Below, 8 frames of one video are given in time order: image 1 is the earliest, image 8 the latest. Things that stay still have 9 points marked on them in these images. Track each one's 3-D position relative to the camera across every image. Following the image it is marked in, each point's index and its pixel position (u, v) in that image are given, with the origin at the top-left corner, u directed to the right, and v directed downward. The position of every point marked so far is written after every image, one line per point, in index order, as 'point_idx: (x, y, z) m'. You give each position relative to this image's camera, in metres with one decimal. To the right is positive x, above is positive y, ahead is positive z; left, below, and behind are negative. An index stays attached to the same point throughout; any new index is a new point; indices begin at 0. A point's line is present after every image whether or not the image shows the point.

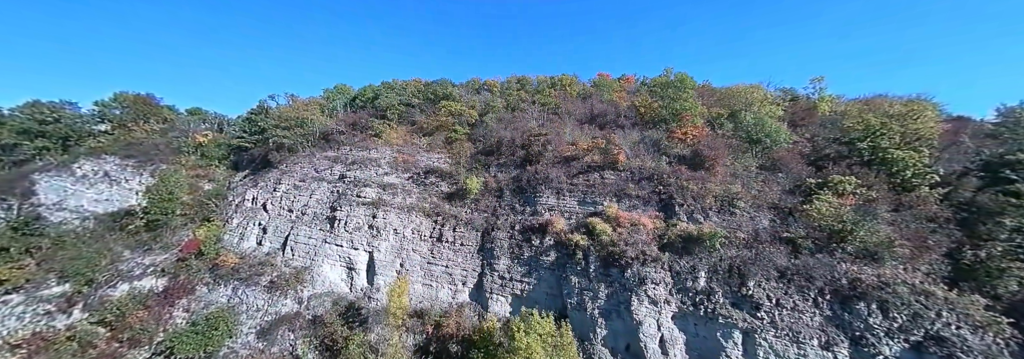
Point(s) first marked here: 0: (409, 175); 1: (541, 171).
0: (-5.6, +0.2, +17.3) m
1: (+1.3, +0.4, +14.8) m
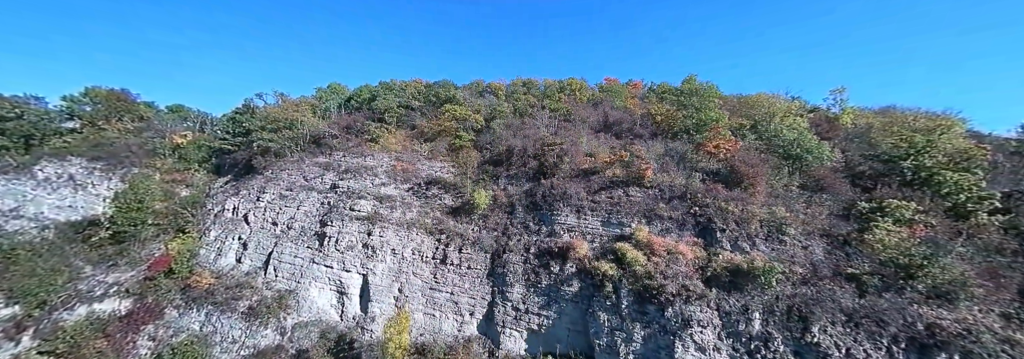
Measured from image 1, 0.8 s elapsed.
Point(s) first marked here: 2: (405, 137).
0: (-5.1, -0.3, +15.7) m
1: (+1.9, -0.2, +13.3) m
2: (-6.4, +2.5, +19.4) m
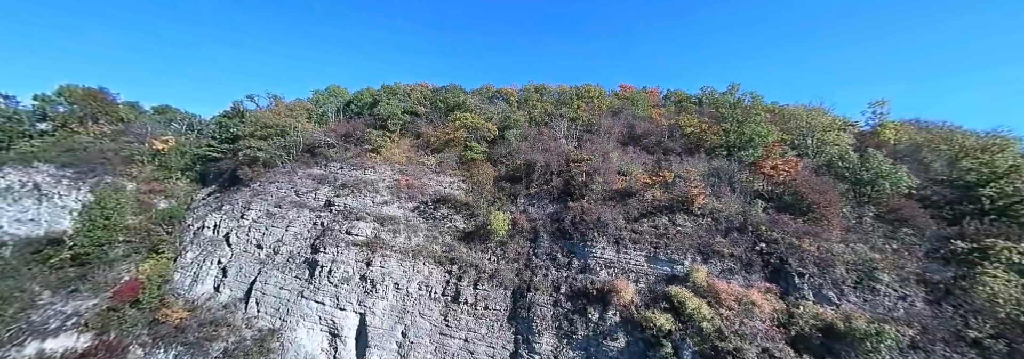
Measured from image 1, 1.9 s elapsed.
0: (-4.2, -1.1, +13.7) m
1: (+2.8, -1.1, +11.4) m
2: (-5.5, +1.7, +17.5) m
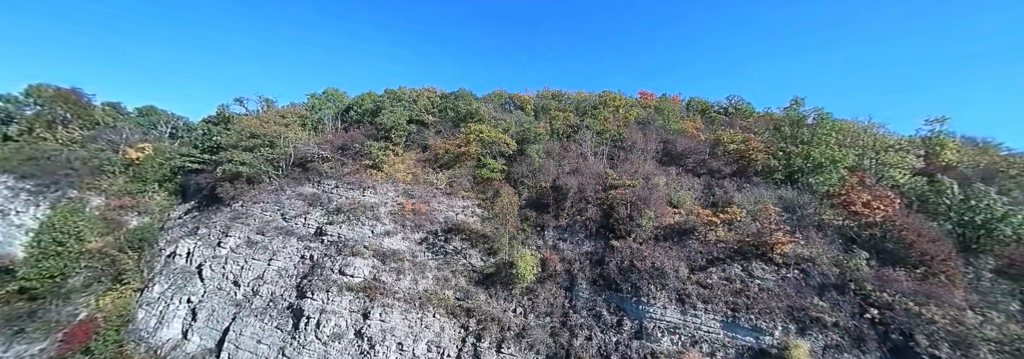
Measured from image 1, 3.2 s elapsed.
0: (-3.3, -2.1, +11.6) m
1: (+3.7, -2.1, +9.2) m
2: (-4.6, +0.8, +15.3) m
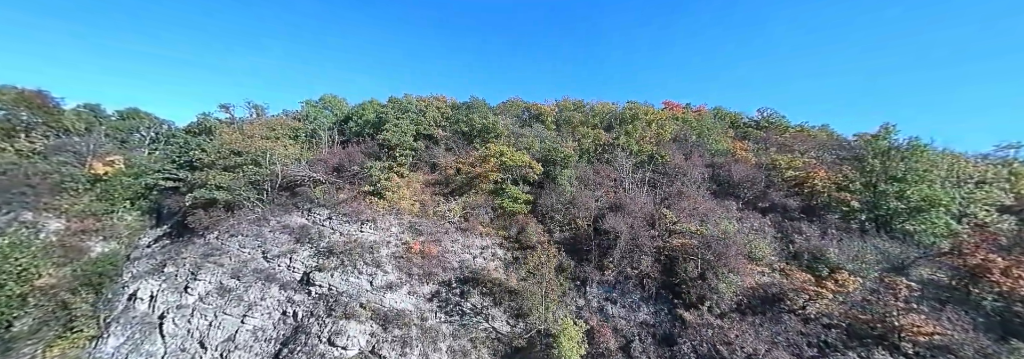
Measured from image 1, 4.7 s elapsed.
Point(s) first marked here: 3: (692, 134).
0: (-2.3, -3.2, +9.3) m
1: (+4.7, -3.4, +7.0) m
2: (-3.6, -0.3, +13.1) m
3: (+9.5, +2.4, +16.9) m
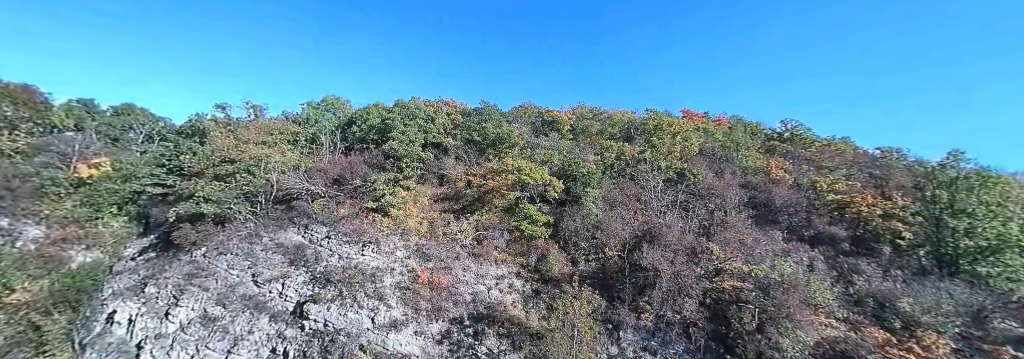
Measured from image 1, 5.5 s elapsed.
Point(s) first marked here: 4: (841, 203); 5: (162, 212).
0: (-1.8, -3.8, +8.2) m
1: (+5.2, -4.2, +5.8) m
2: (-3.0, -0.9, +12.0) m
3: (+10.2, +1.5, +15.7) m
4: (+11.9, -0.9, +11.7) m
5: (-14.0, -1.3, +12.8) m
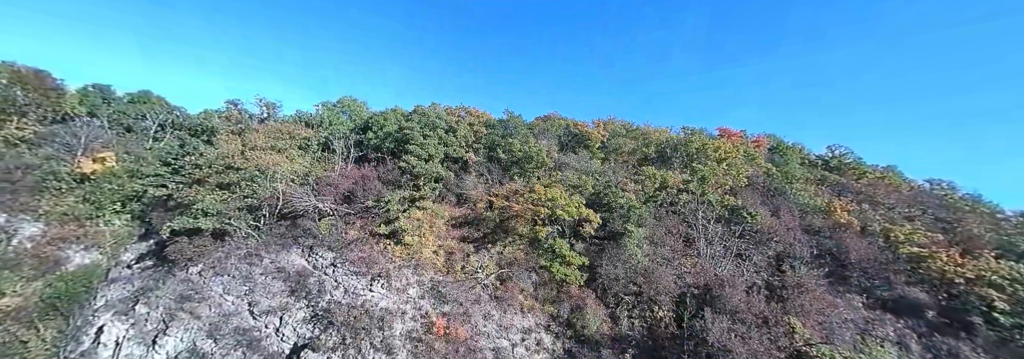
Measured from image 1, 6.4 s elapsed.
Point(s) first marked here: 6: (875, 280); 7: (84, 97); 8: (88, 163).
0: (-1.2, -4.7, +7.0) m
1: (+5.7, -5.5, +4.4) m
2: (-2.0, -1.7, +10.7) m
3: (+11.4, 0.0, +14.0) m
4: (+12.8, -2.5, +10.0) m
5: (-13.0, -1.4, +11.9) m
6: (+11.0, -2.9, +9.4) m
7: (-24.8, +4.7, +18.6) m
8: (-18.9, +0.8, +14.3) m
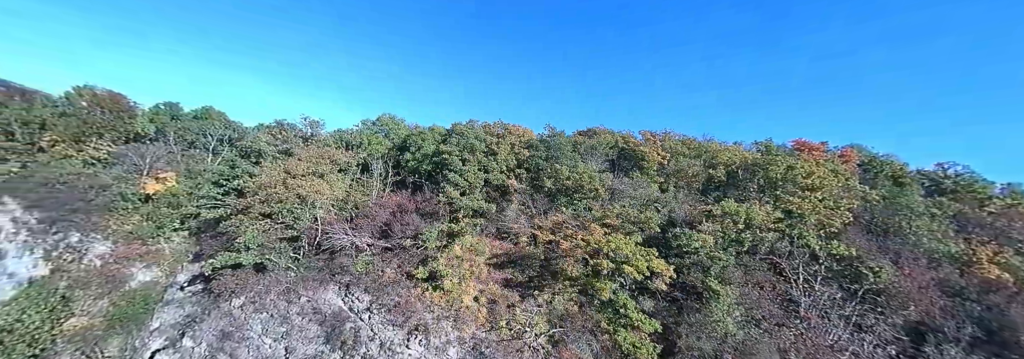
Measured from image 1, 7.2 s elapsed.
0: (-0.1, -5.8, +5.8) m
1: (+6.4, -6.6, +2.5) m
2: (-0.5, -2.7, +9.6) m
3: (+13.2, -1.3, +11.4) m
4: (+14.1, -3.8, +7.3) m
5: (-11.3, -2.4, +12.0) m
6: (+12.2, -4.2, +6.9) m
7: (-22.3, +3.9, +19.9) m
8: (-16.9, -0.1, +15.0) m
